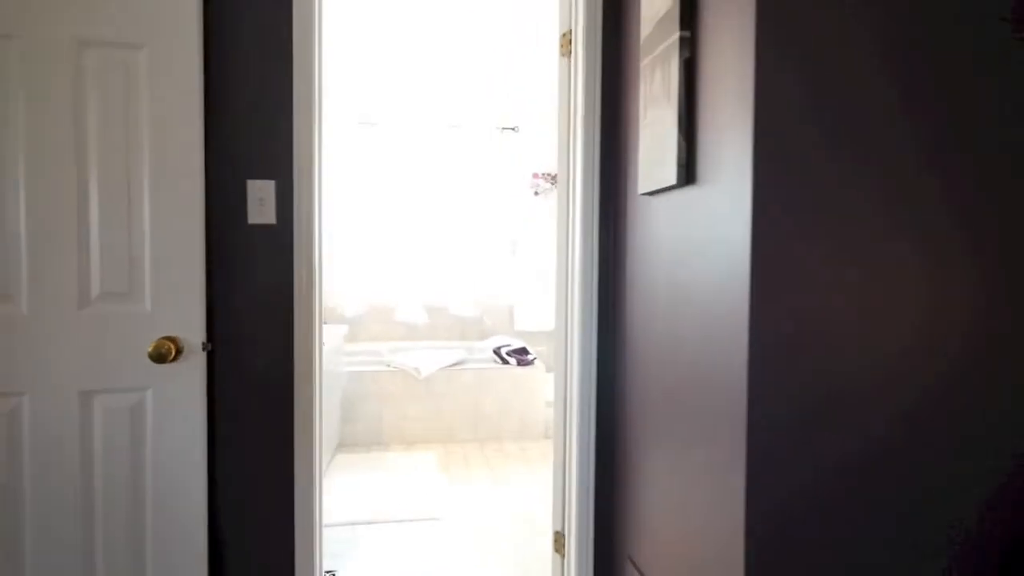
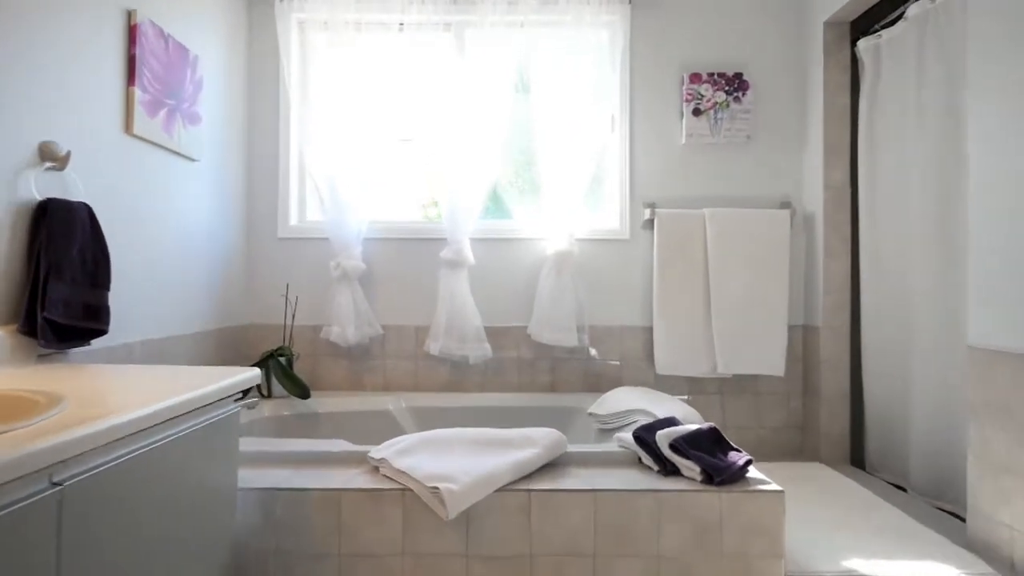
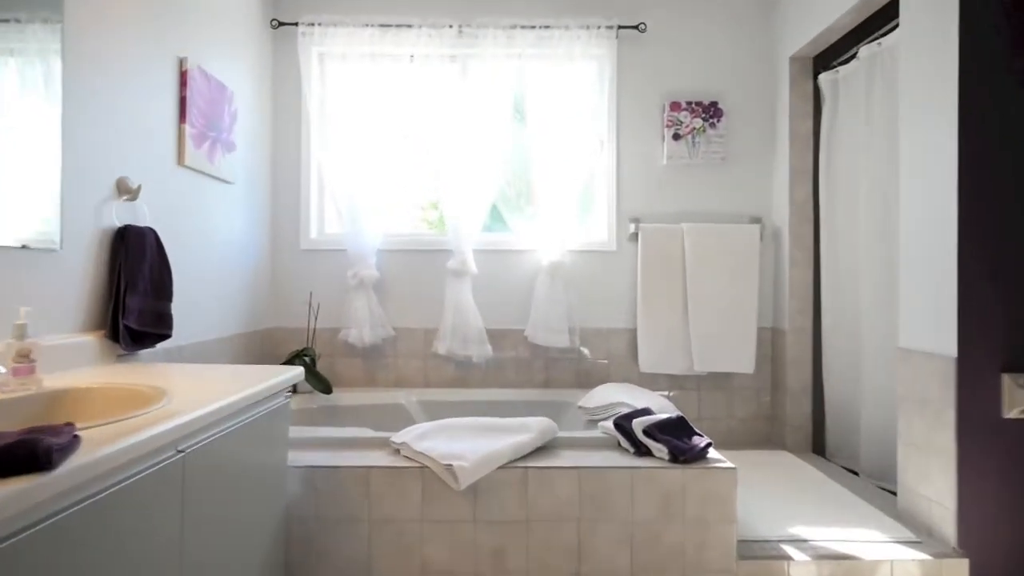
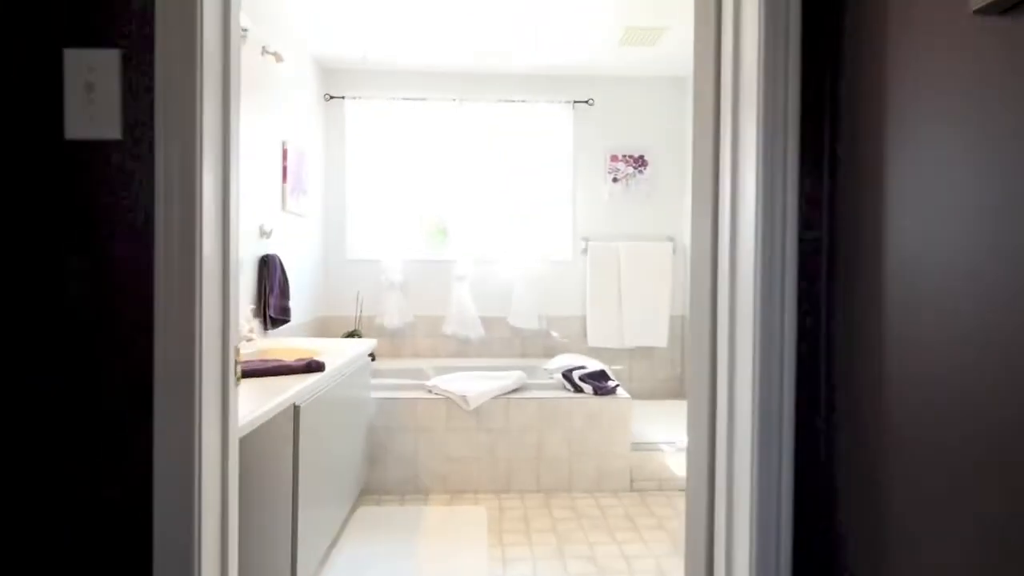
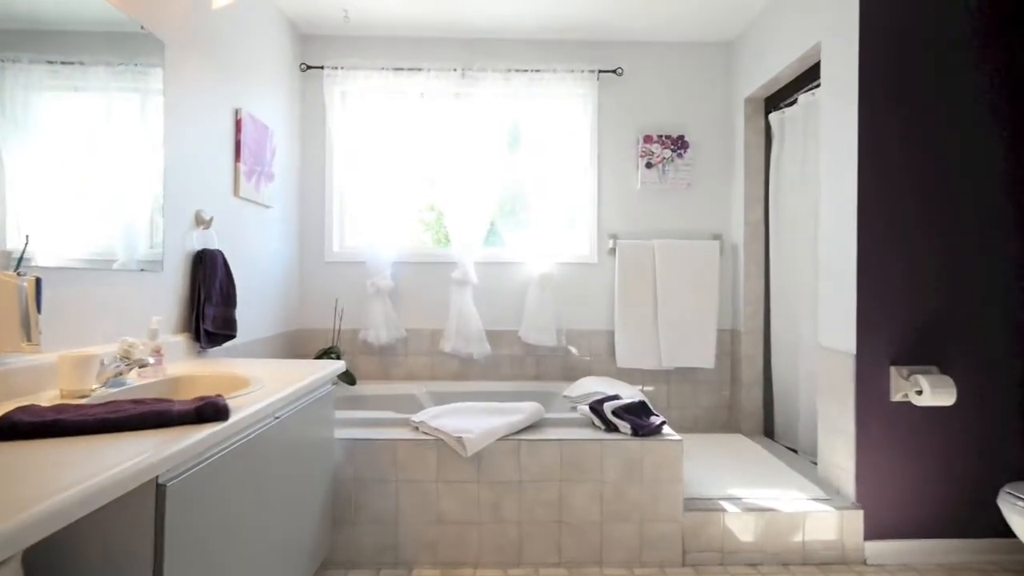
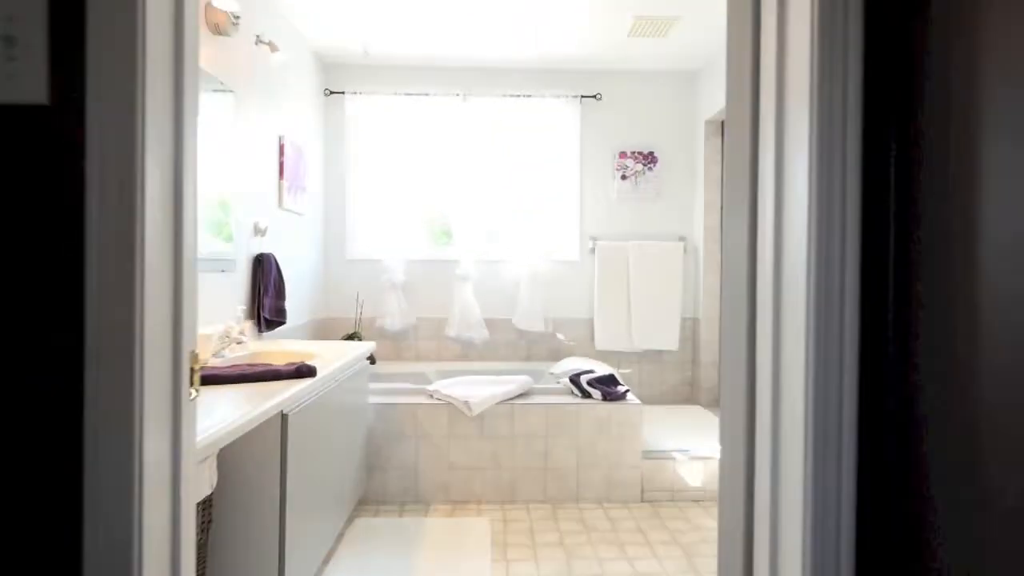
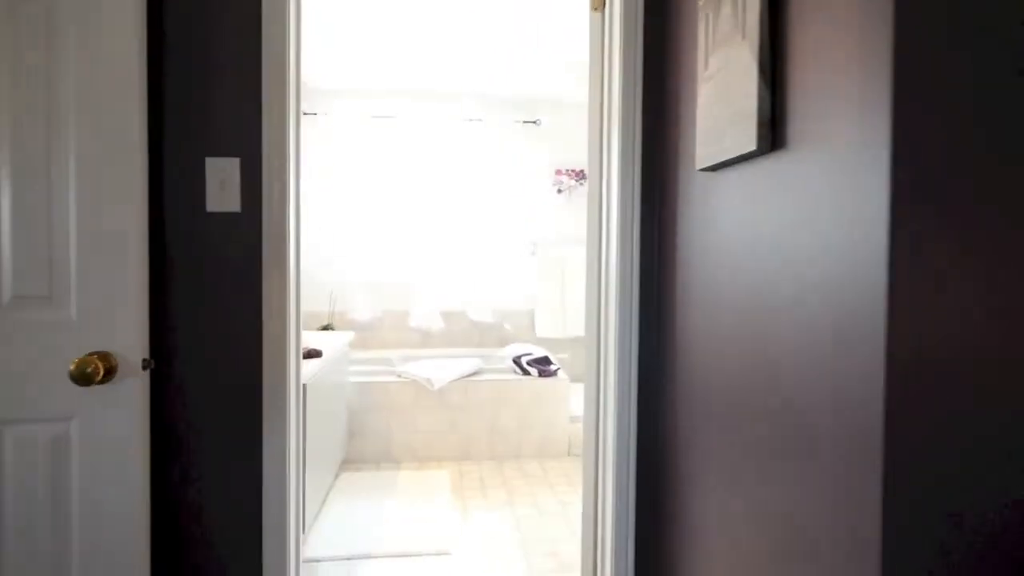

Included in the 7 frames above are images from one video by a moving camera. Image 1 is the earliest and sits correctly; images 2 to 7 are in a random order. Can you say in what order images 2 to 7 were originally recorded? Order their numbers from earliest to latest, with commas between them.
7, 4, 6, 5, 3, 2
